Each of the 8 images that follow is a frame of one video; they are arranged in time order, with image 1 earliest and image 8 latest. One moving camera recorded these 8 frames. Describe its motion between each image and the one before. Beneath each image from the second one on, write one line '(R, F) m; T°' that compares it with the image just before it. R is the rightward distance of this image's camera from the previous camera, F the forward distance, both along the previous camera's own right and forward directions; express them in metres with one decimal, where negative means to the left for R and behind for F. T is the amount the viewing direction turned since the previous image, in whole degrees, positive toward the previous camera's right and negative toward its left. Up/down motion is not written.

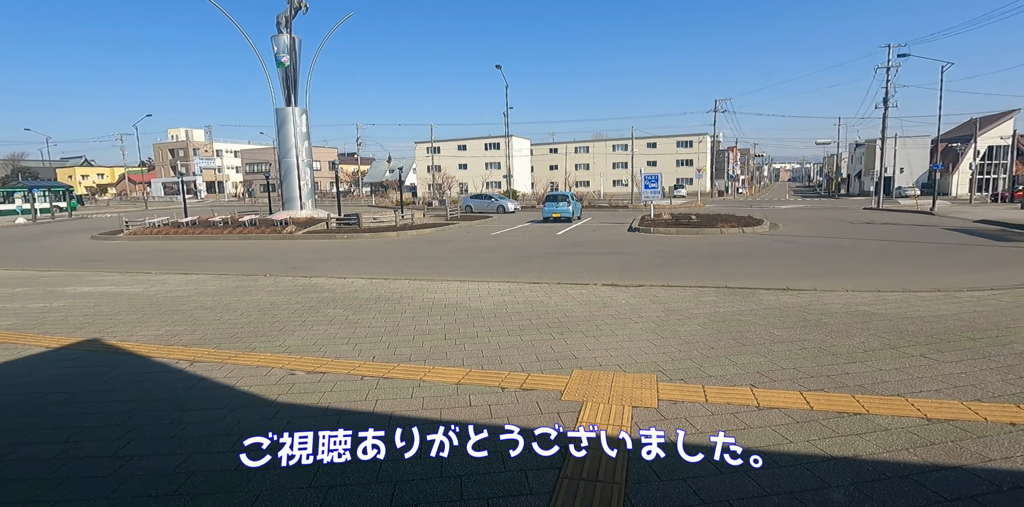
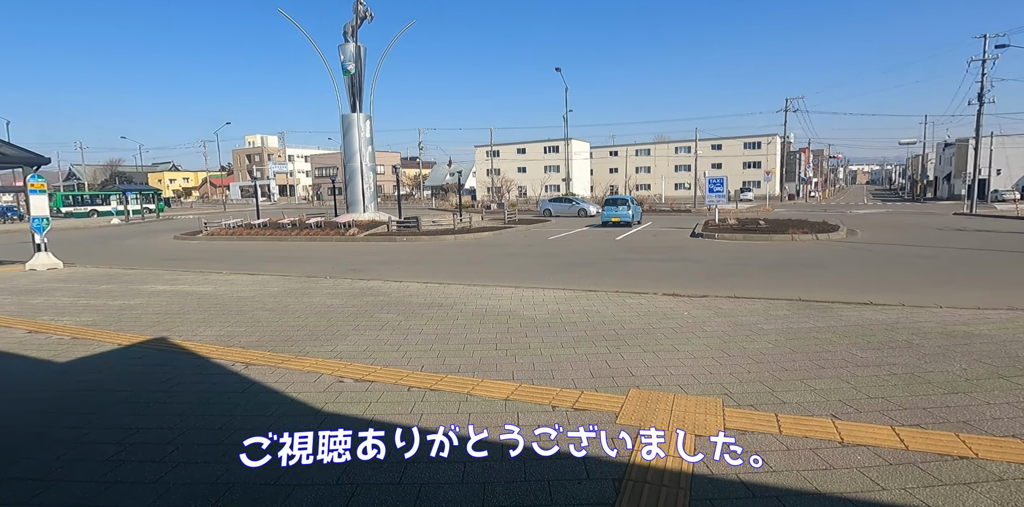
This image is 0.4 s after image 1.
(0.0, +0.2) m; -6°
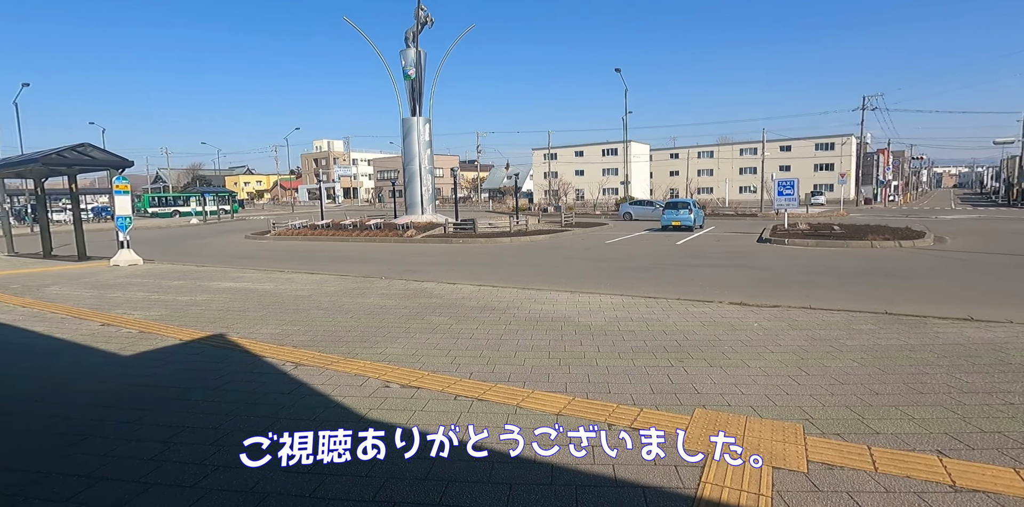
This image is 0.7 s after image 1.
(0.0, +0.3) m; -6°
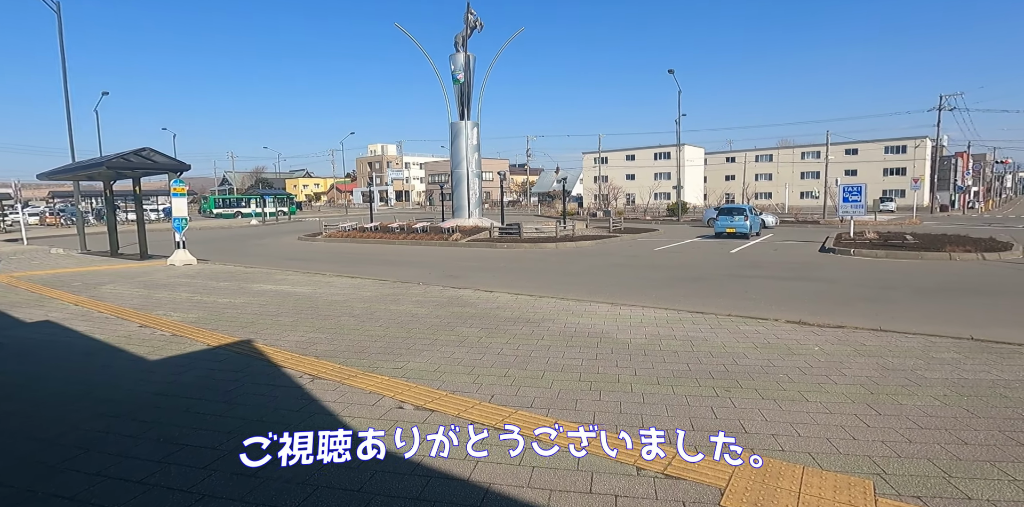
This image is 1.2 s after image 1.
(+0.2, +0.4) m; -5°
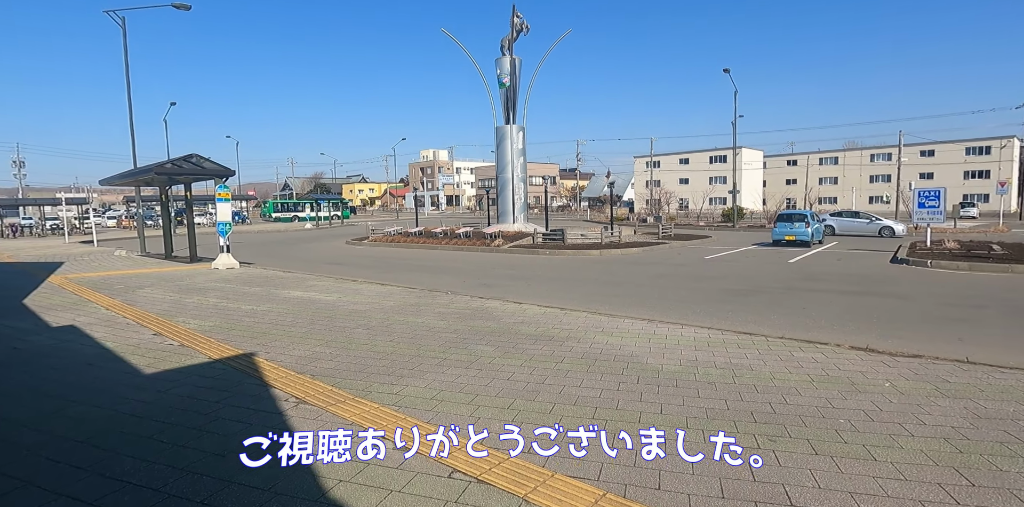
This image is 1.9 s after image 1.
(+0.3, +0.6) m; -5°
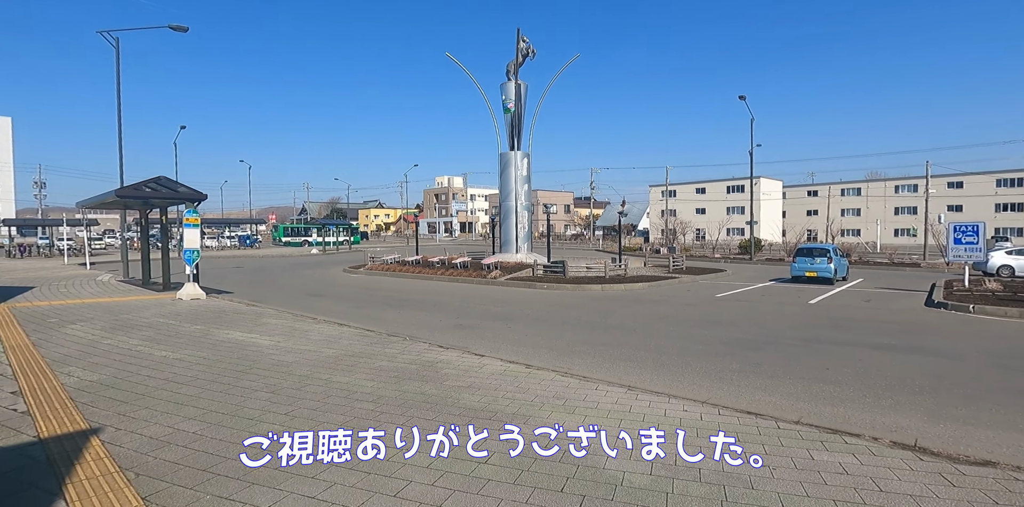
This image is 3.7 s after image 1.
(+0.7, +1.4) m; -2°
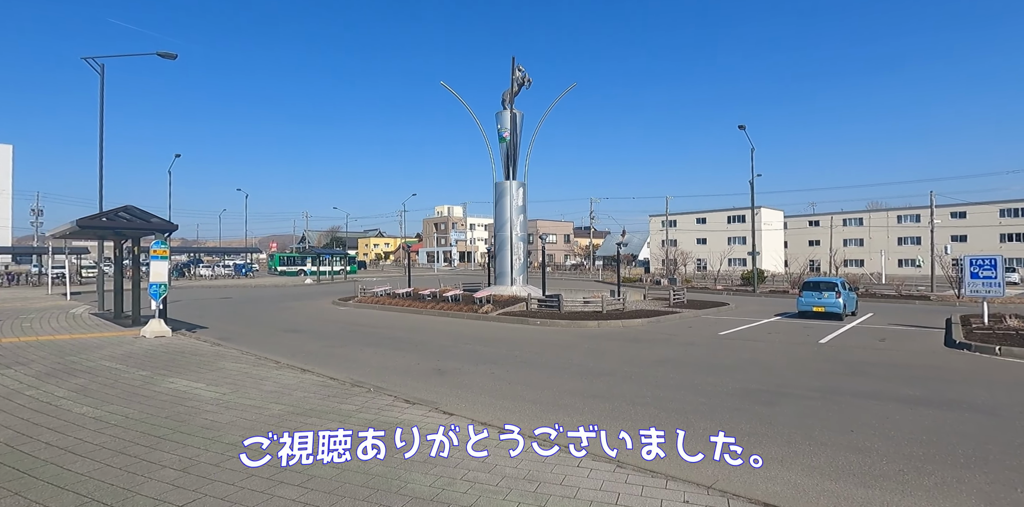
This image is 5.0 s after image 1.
(+0.3, +1.0) m; 0°
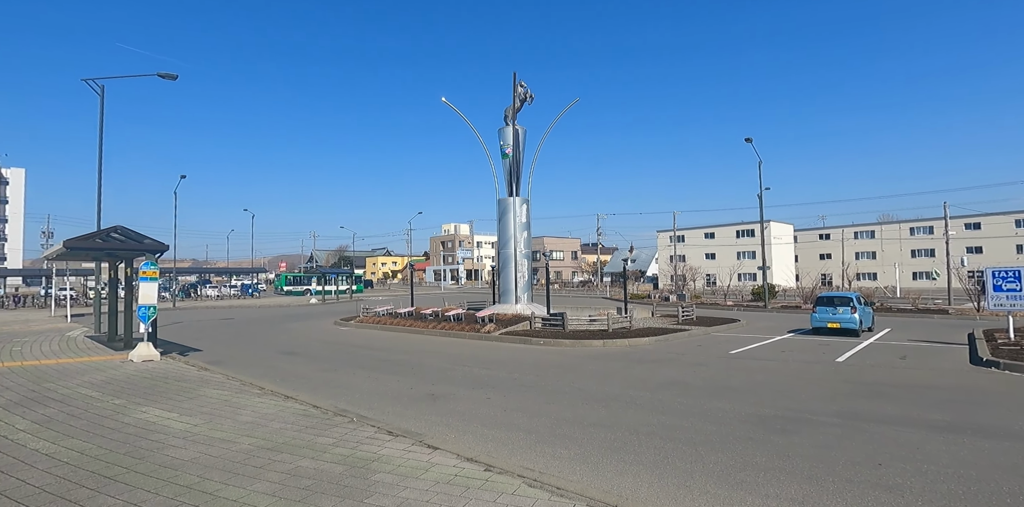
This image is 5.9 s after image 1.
(+0.2, +0.5) m; -1°
